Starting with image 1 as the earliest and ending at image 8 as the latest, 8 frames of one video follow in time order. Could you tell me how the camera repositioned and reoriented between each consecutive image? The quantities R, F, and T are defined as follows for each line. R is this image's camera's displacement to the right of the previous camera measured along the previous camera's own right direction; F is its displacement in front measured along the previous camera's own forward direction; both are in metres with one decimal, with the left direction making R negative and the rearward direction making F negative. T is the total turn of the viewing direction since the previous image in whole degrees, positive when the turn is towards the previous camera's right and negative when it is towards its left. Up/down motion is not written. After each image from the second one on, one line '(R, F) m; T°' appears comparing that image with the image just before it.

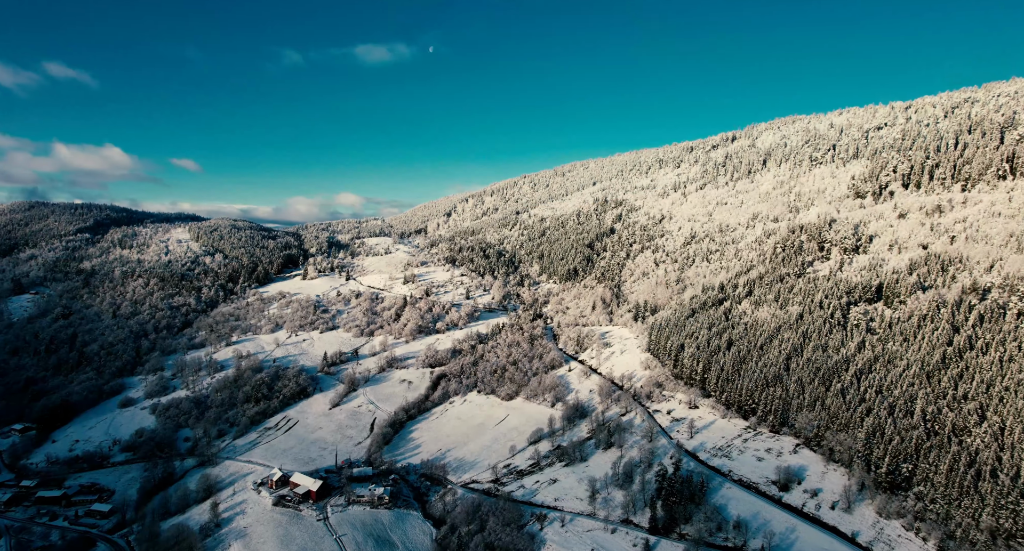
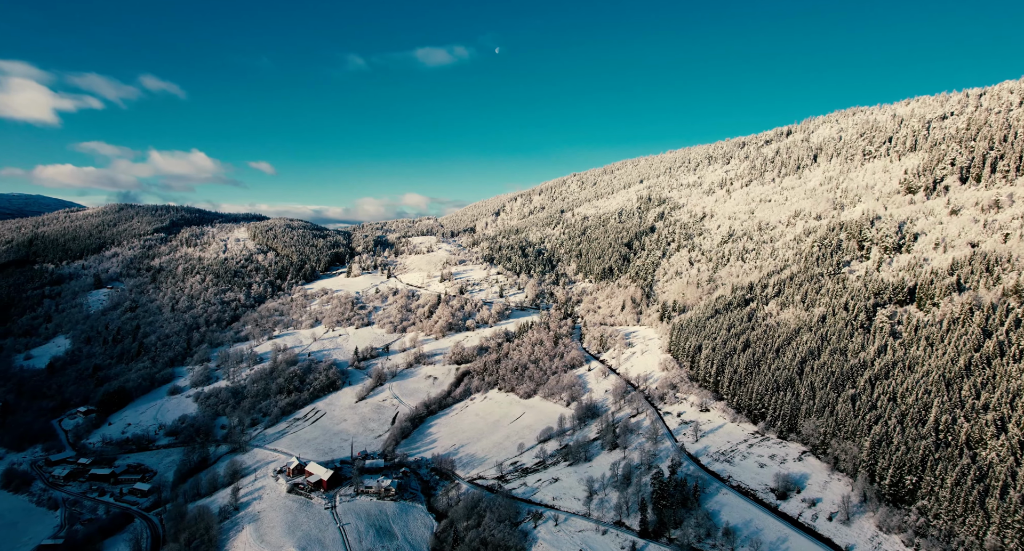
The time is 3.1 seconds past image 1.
(+11.3, +0.3) m; -6°
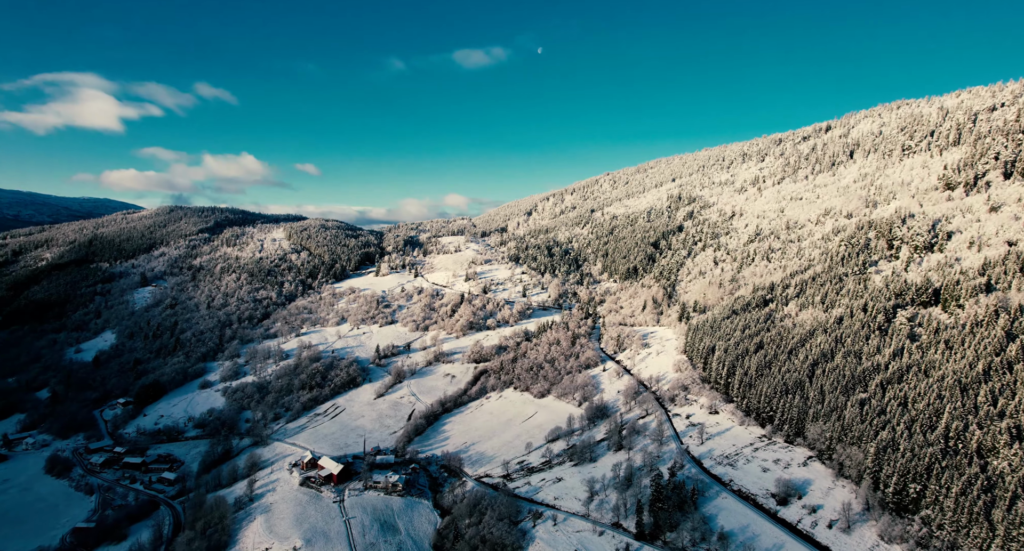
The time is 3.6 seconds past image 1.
(+6.9, +0.1) m; -4°
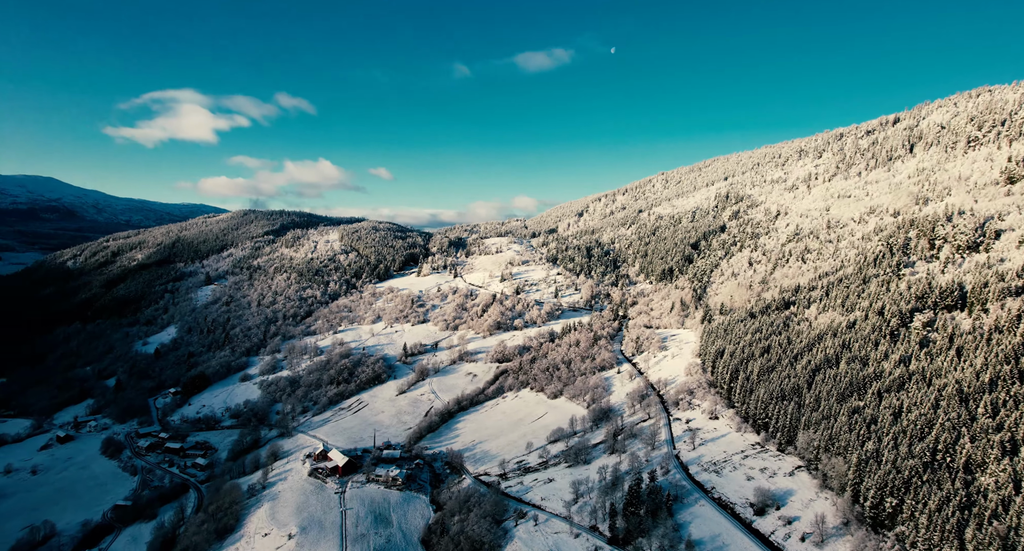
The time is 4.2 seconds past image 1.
(+14.3, +0.8) m; -7°
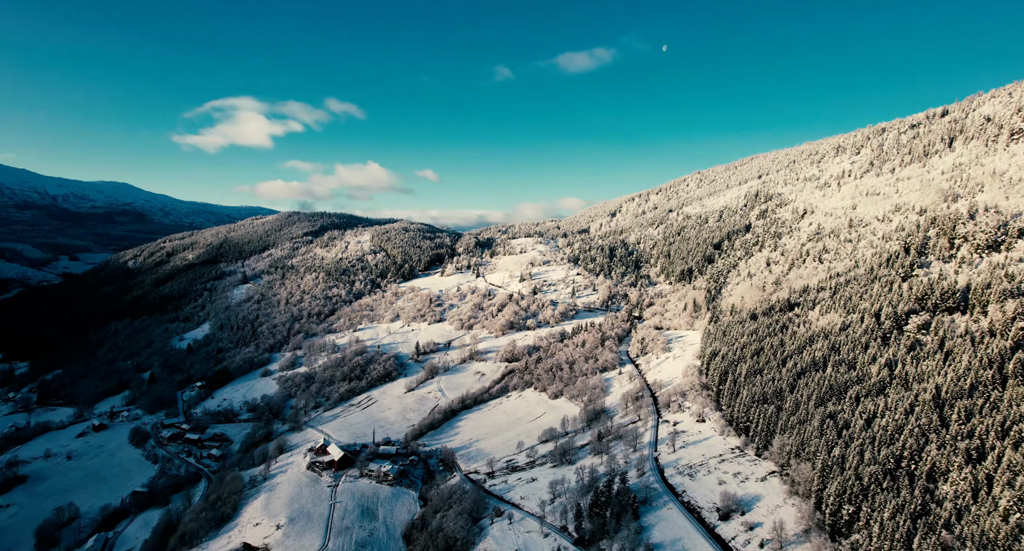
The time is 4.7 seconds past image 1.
(+11.8, +0.5) m; -5°
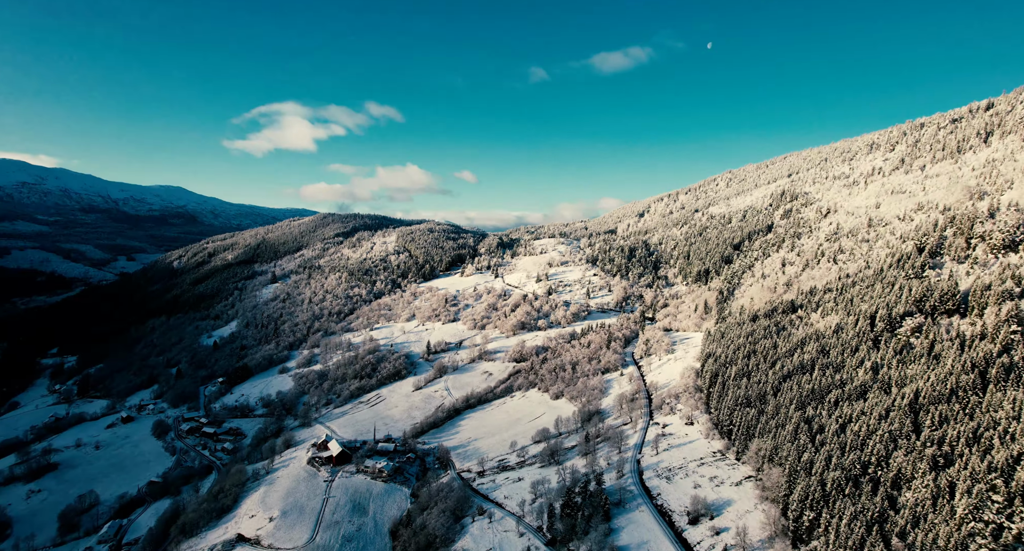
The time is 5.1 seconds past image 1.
(+9.5, +0.4) m; -4°
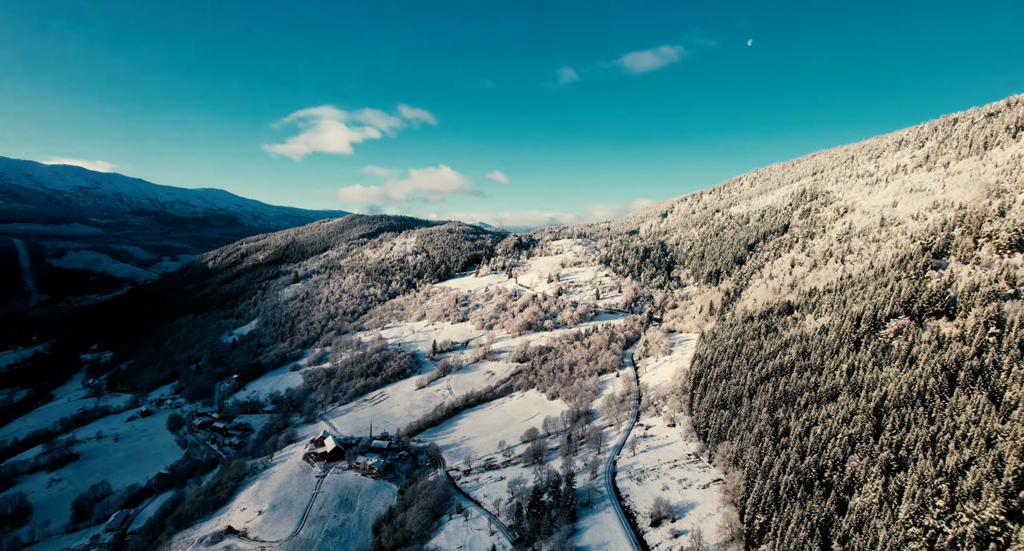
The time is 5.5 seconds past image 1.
(+9.3, +0.5) m; -3°
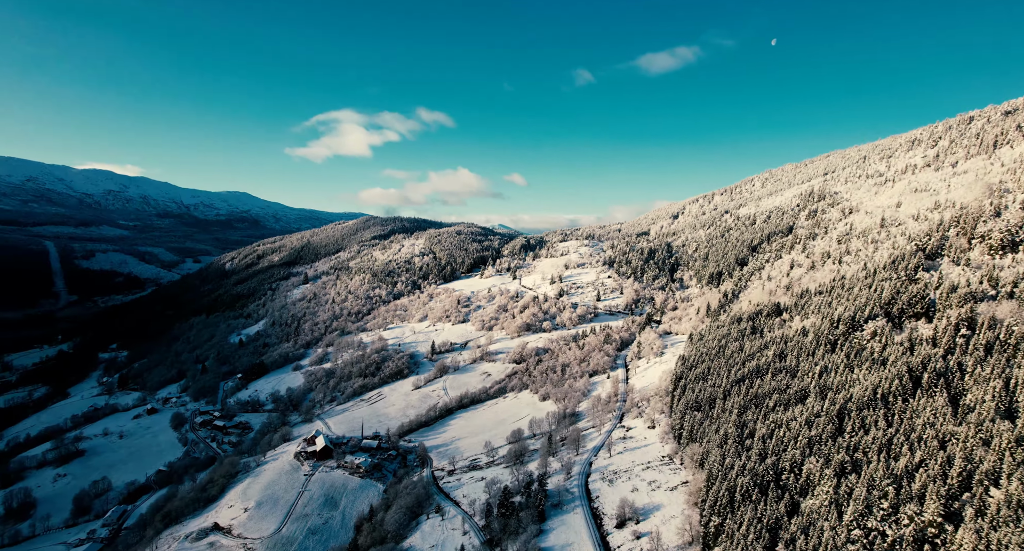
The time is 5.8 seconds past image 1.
(+6.8, +0.3) m; -2°
